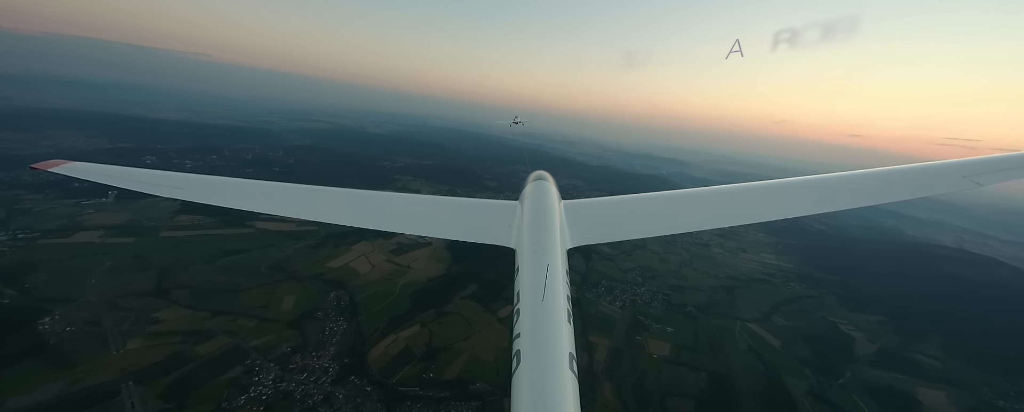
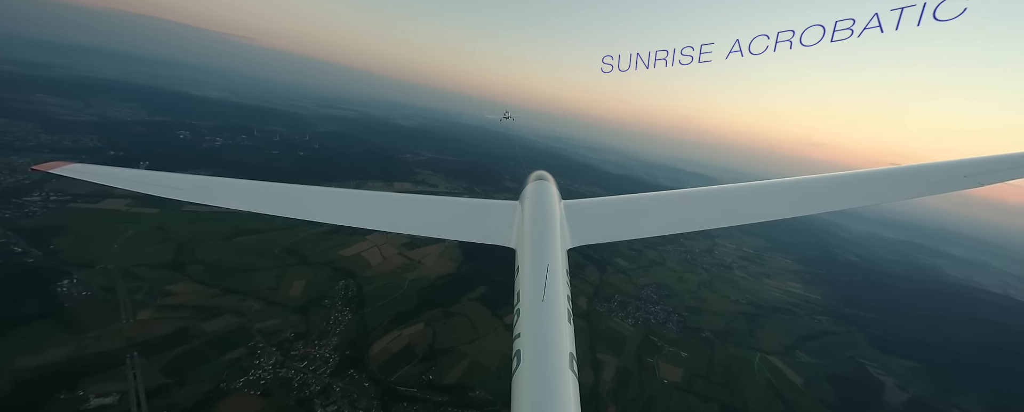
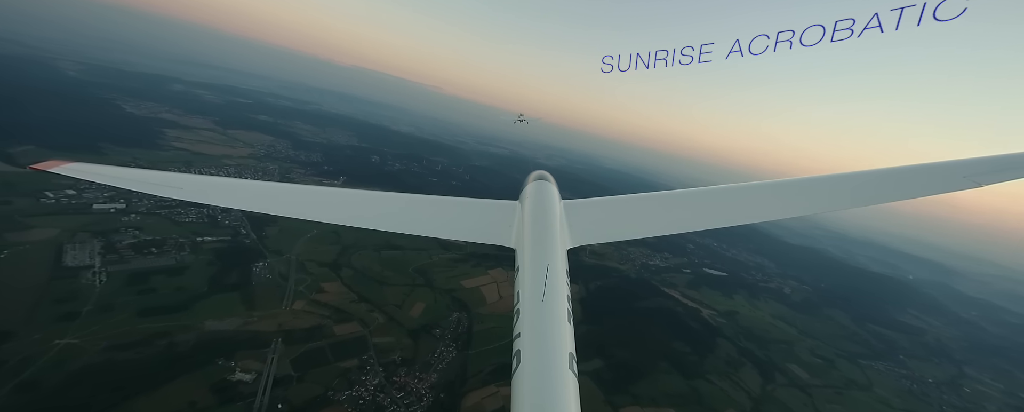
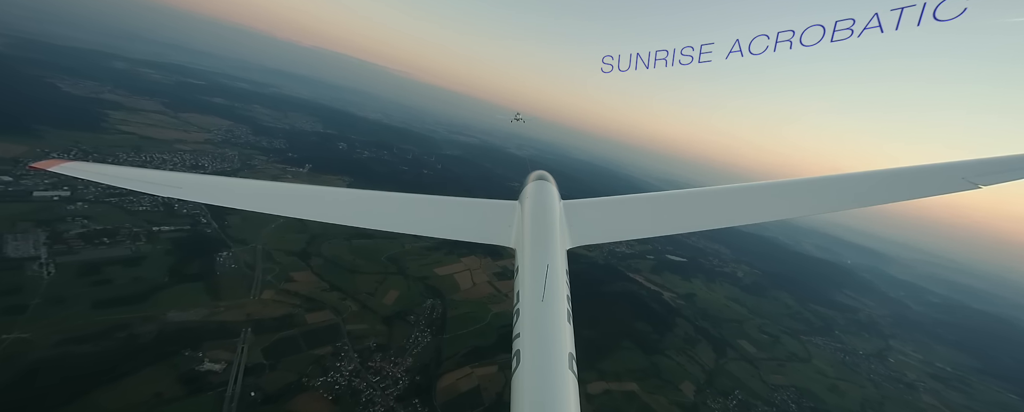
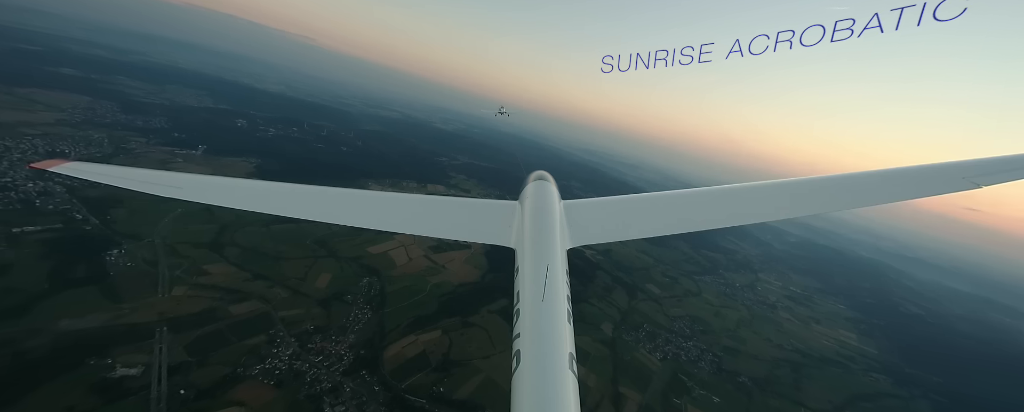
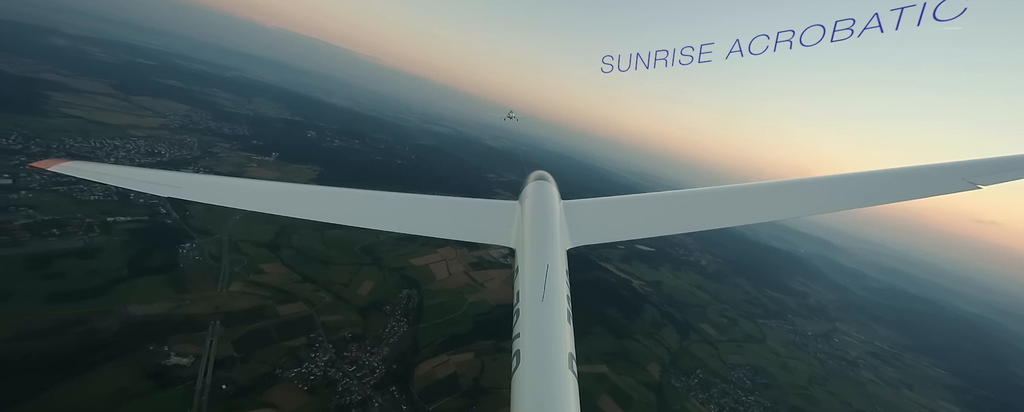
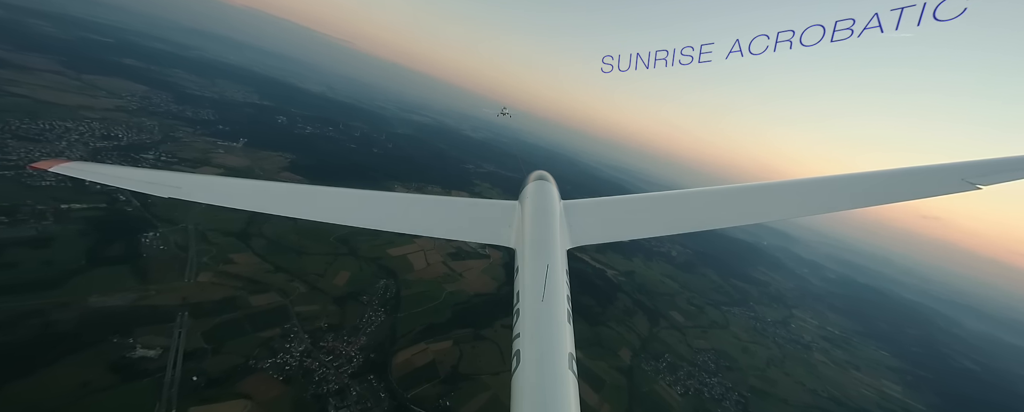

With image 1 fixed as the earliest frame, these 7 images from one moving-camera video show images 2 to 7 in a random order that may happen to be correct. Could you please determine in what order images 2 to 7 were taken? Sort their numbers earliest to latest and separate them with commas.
2, 5, 7, 6, 4, 3
